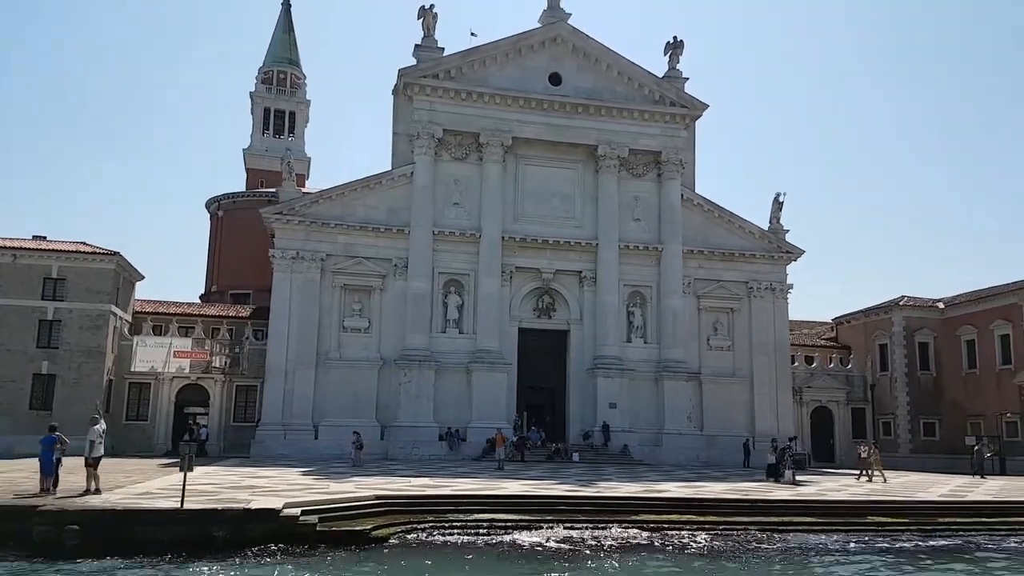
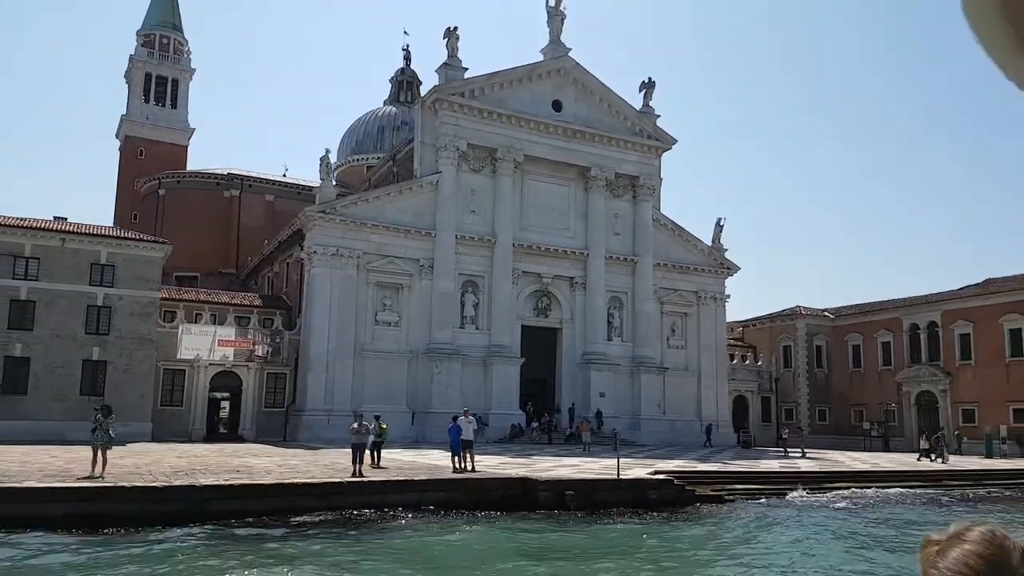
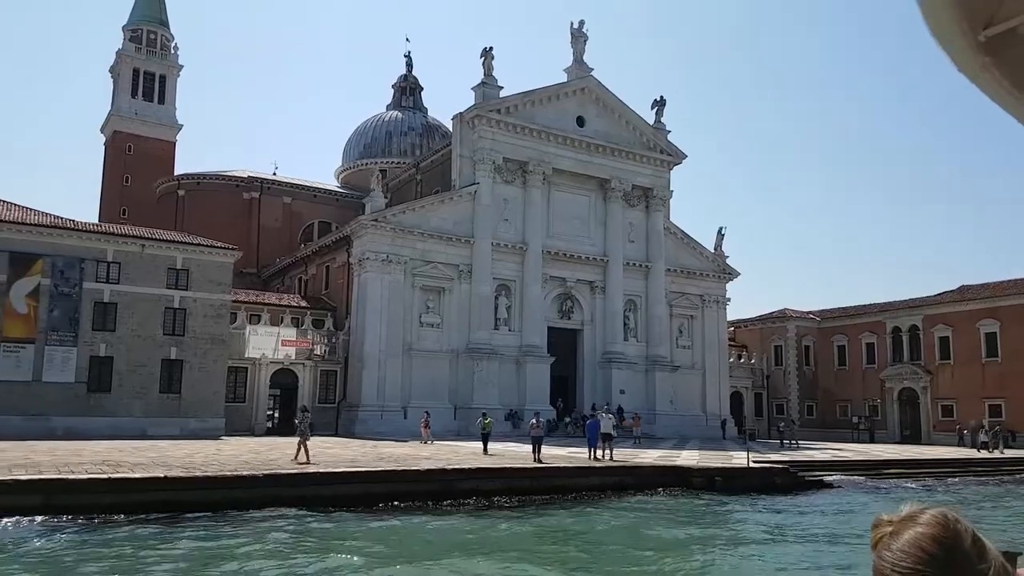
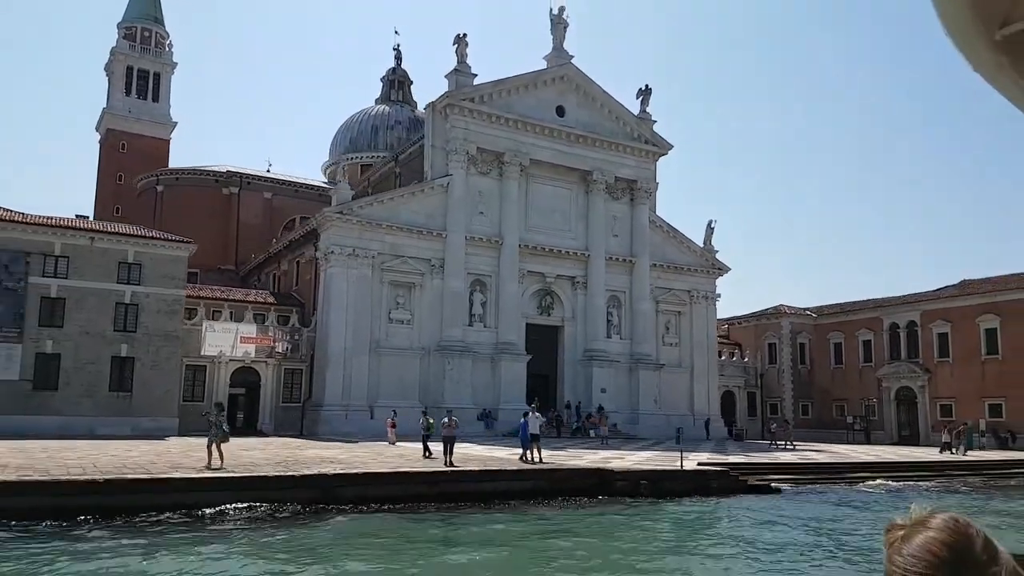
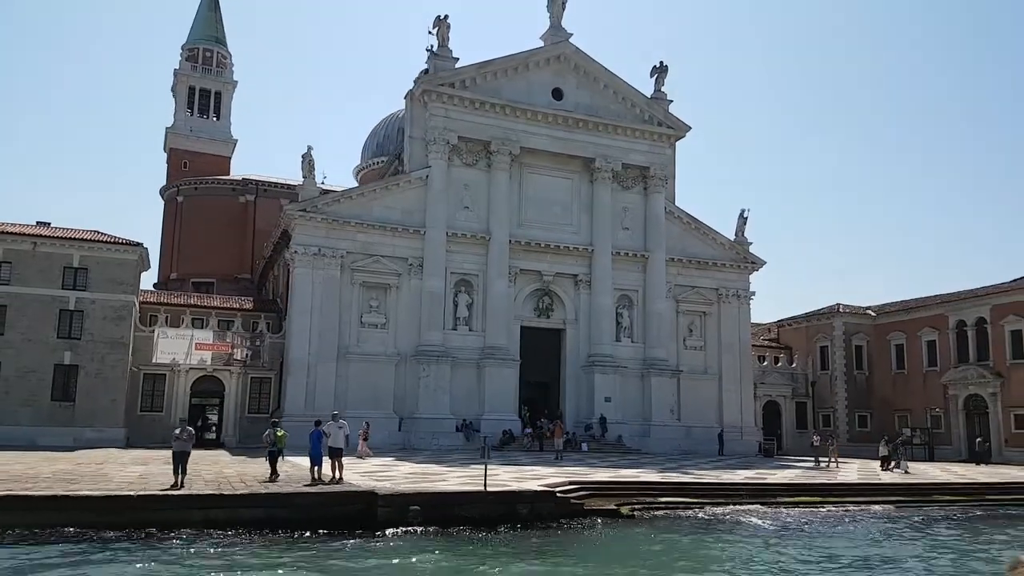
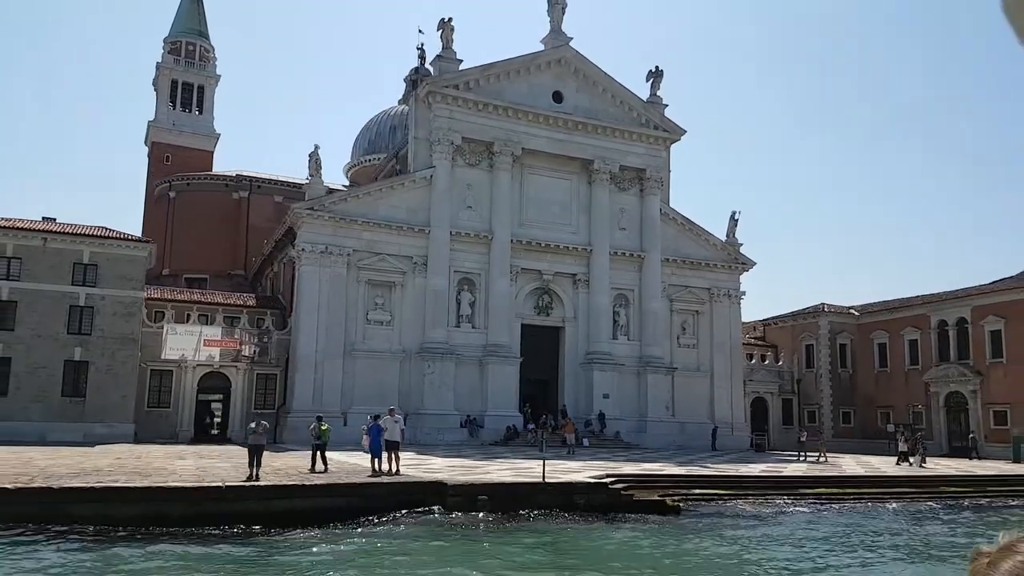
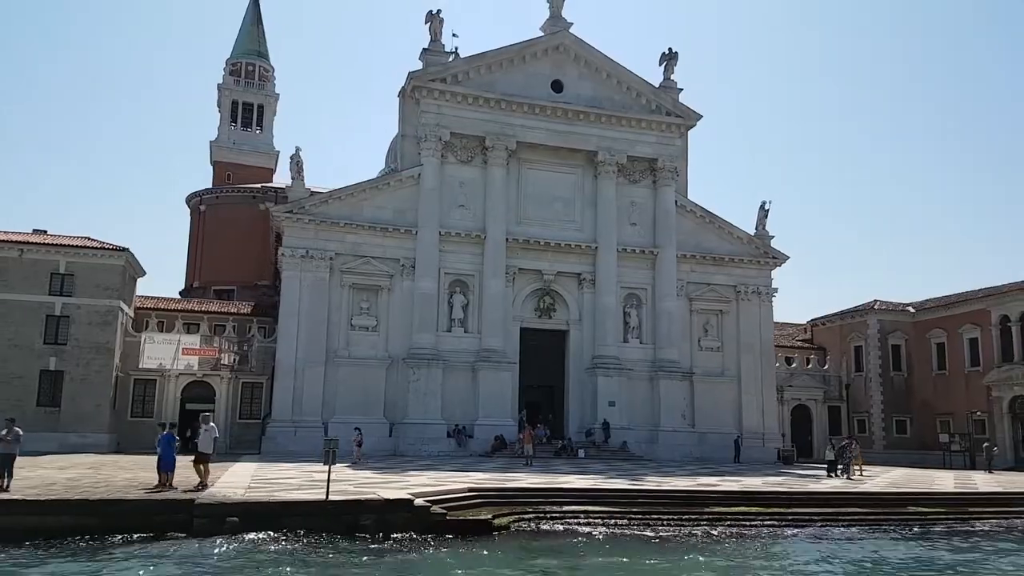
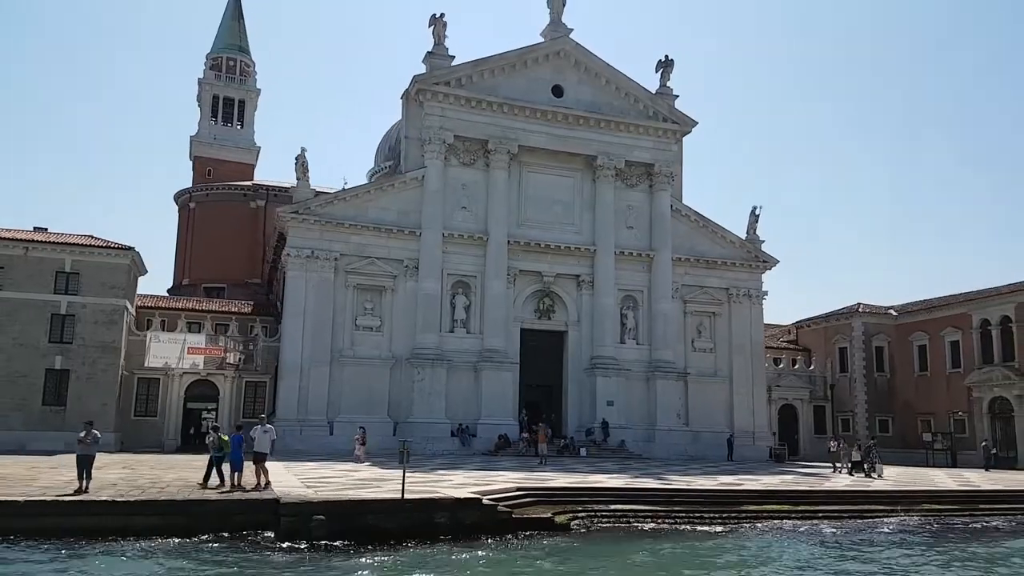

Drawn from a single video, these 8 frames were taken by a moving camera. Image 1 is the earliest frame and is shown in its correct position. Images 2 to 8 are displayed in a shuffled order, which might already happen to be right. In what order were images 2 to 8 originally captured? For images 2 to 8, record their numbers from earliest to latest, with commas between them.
7, 8, 5, 6, 2, 4, 3
